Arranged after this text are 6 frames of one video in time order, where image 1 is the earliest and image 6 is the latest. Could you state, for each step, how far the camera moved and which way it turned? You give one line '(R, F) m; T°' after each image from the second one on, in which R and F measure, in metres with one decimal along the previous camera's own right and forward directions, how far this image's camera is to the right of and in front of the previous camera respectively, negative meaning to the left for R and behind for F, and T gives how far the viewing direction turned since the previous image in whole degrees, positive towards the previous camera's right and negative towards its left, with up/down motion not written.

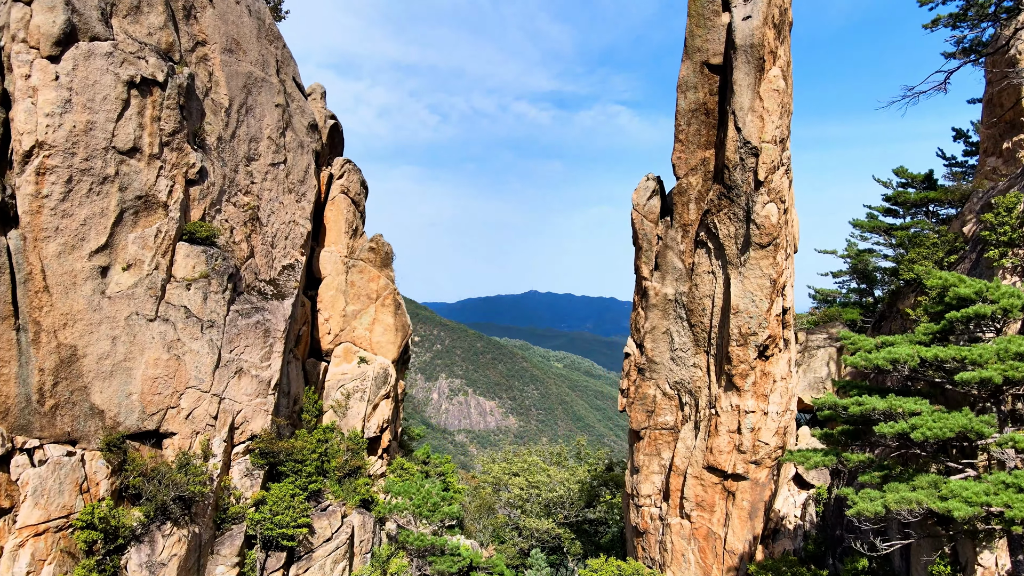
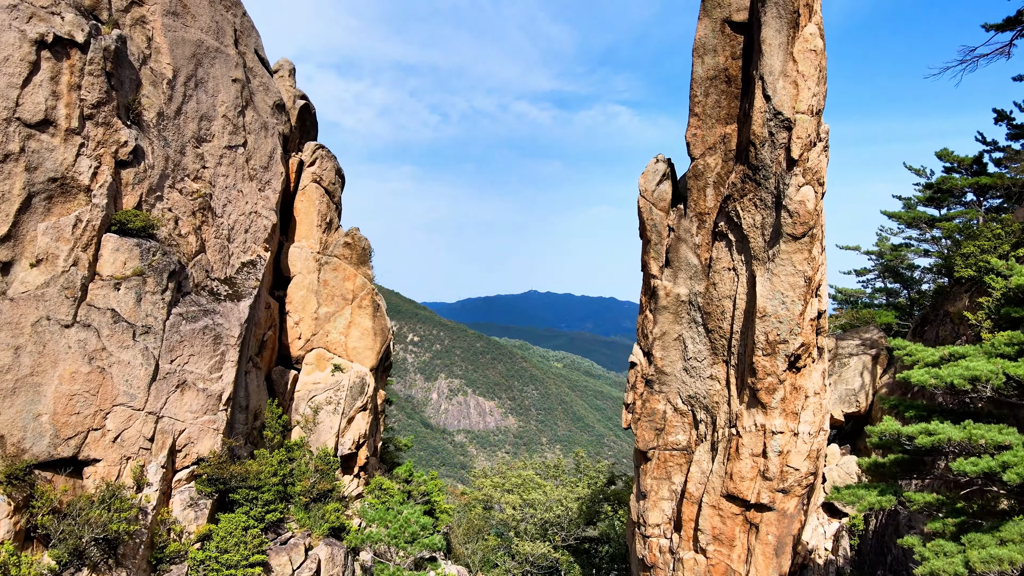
(+0.3, +2.8) m; 0°
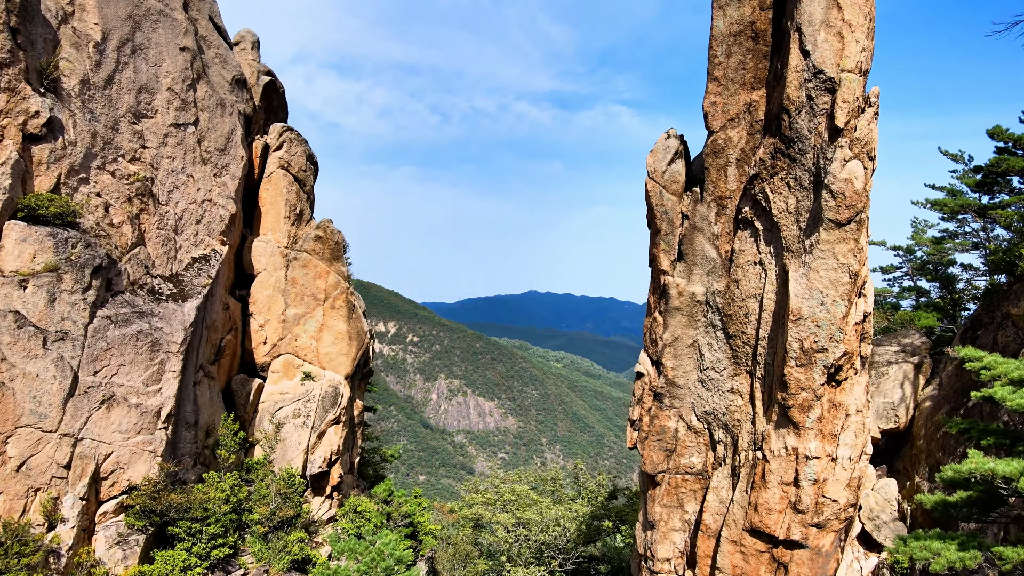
(+0.3, +2.6) m; 0°
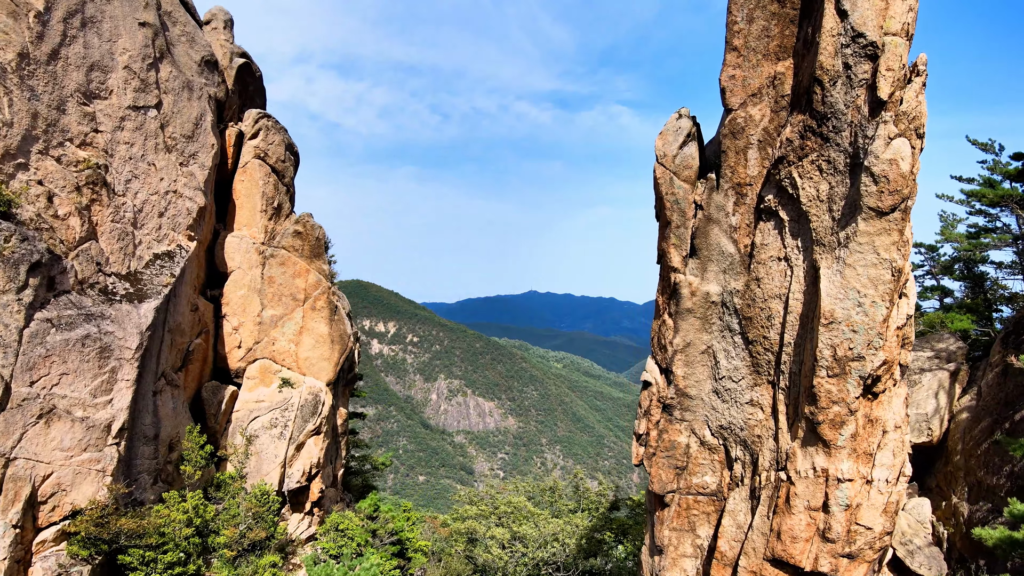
(+0.2, +1.7) m; 0°
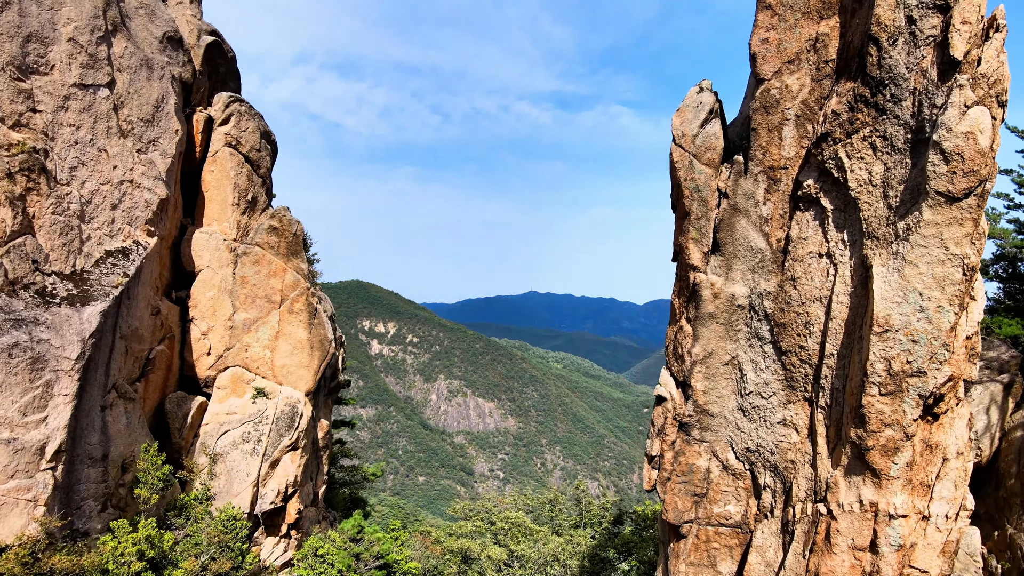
(+0.1, +1.9) m; 0°
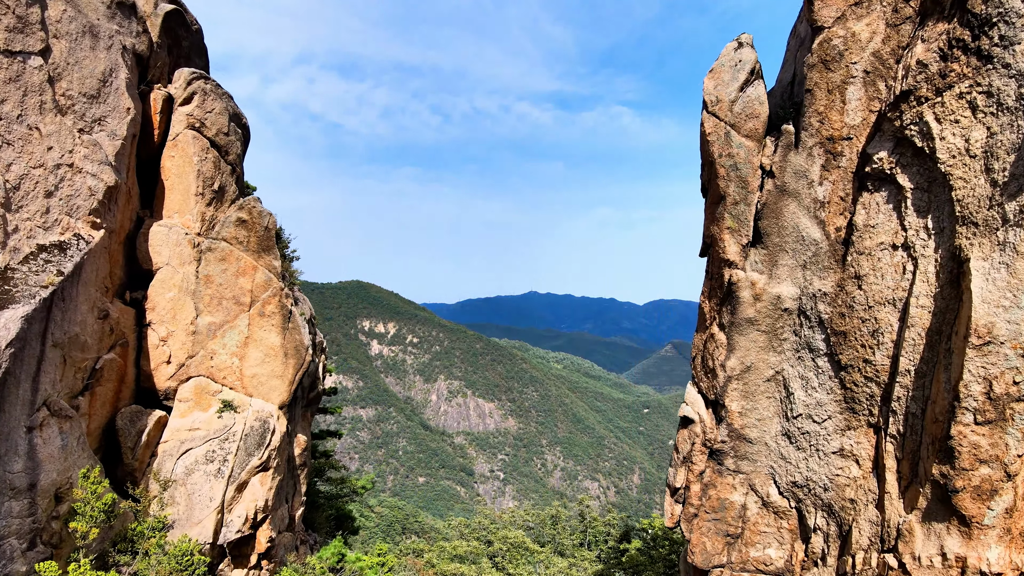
(+0.1, +2.1) m; 0°
